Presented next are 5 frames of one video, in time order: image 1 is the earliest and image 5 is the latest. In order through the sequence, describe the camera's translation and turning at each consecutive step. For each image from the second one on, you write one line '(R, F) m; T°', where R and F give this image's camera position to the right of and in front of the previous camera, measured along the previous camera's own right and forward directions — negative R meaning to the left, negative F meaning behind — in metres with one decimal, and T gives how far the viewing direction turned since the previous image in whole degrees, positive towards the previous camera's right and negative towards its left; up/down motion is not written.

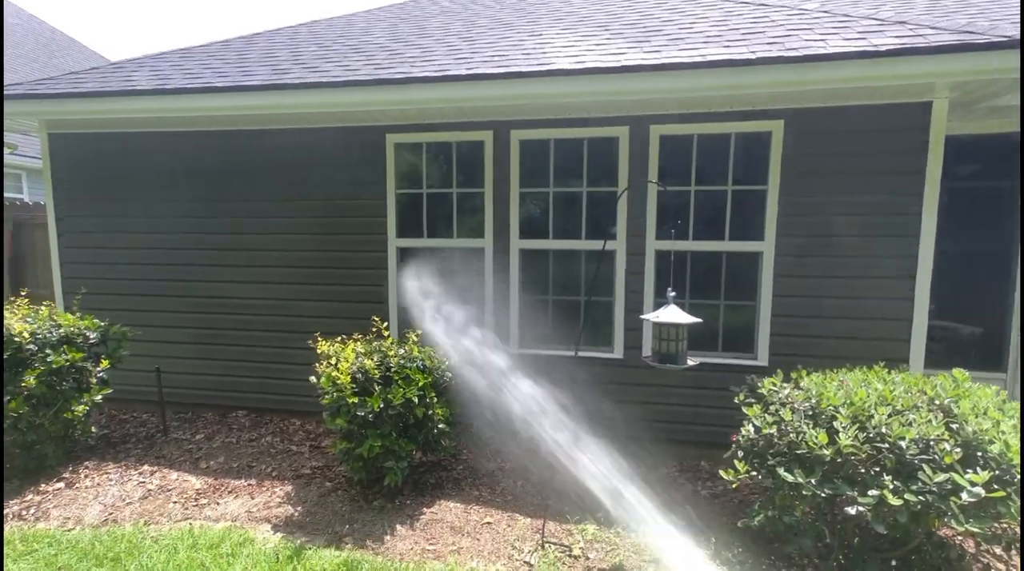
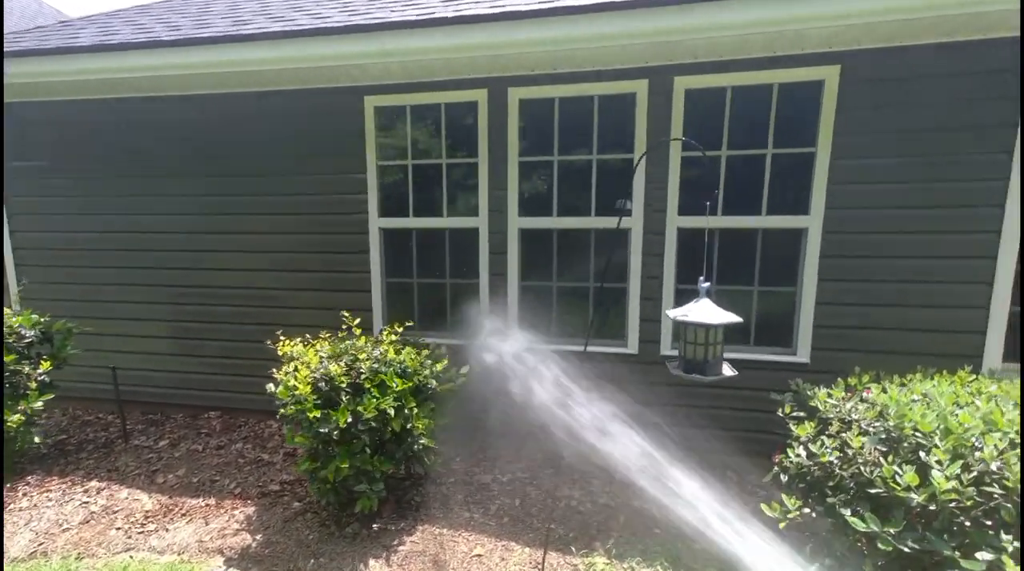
(+0.1, +0.5) m; -1°
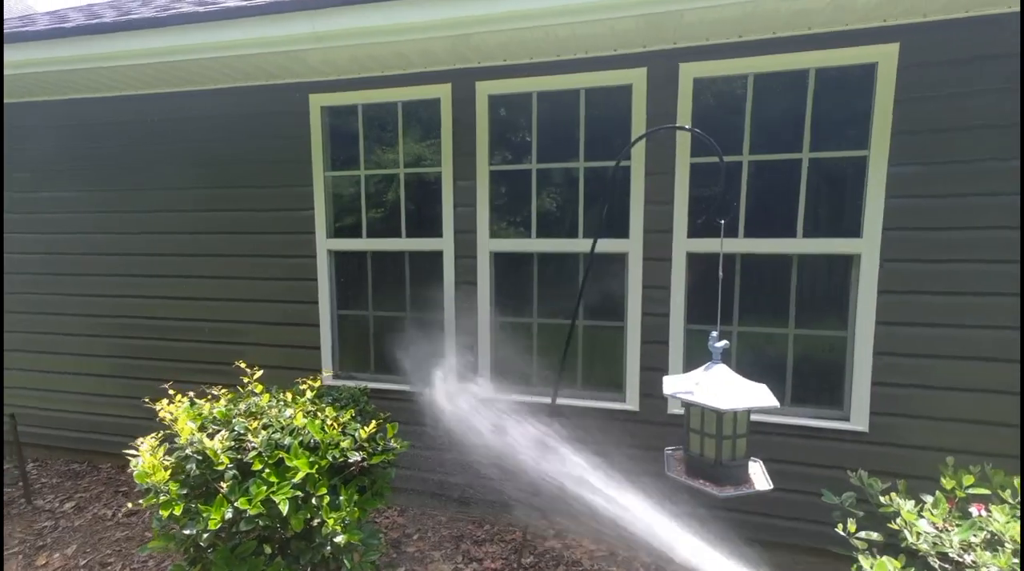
(+0.3, +0.6) m; -2°
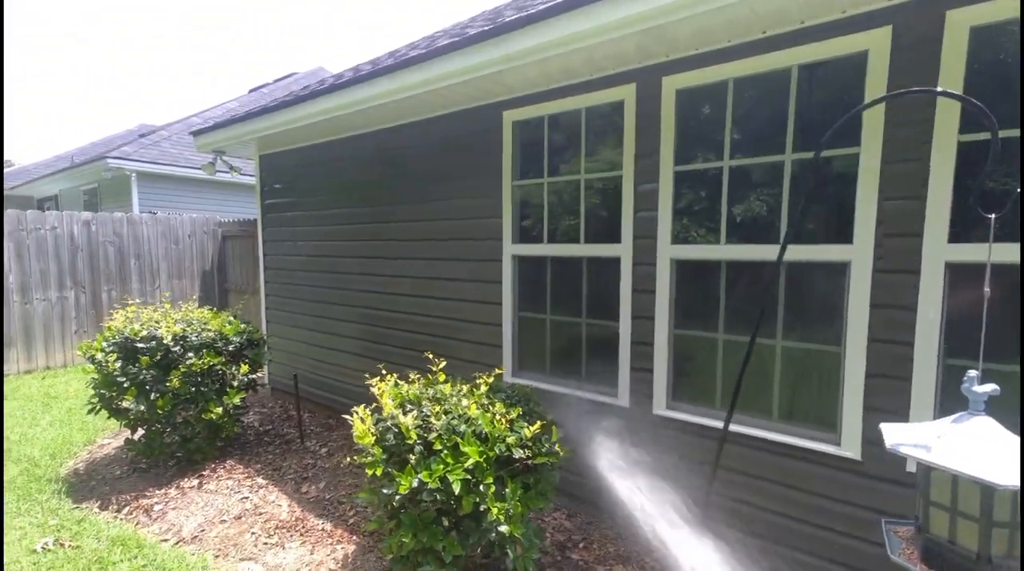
(+0.1, +0.1) m; -24°
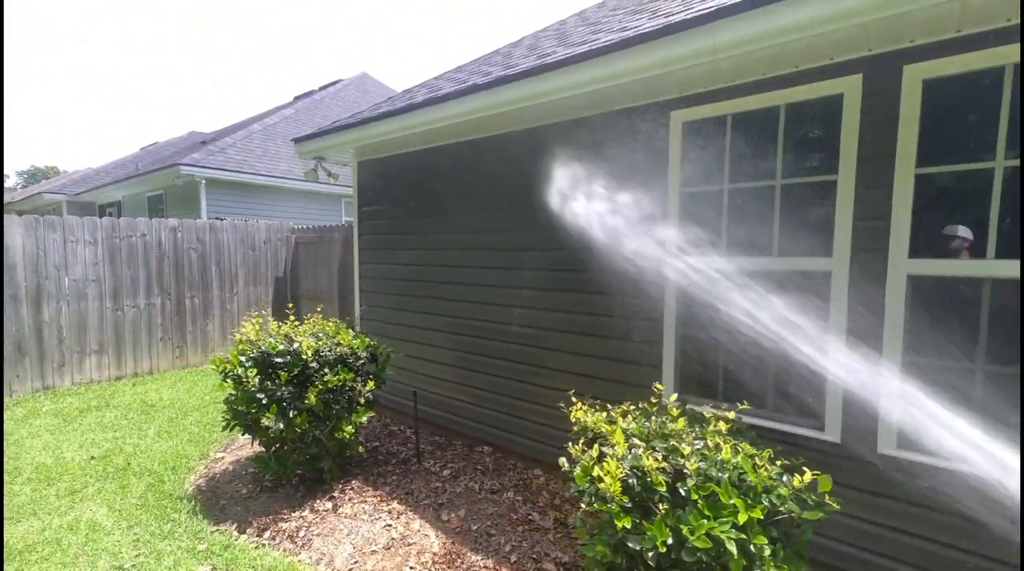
(-0.9, +0.2) m; -3°
